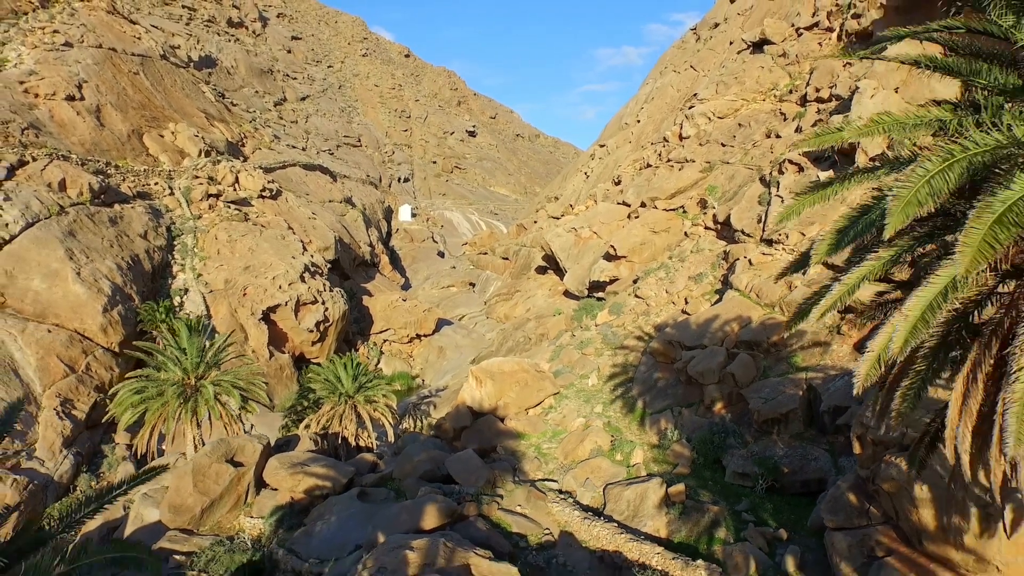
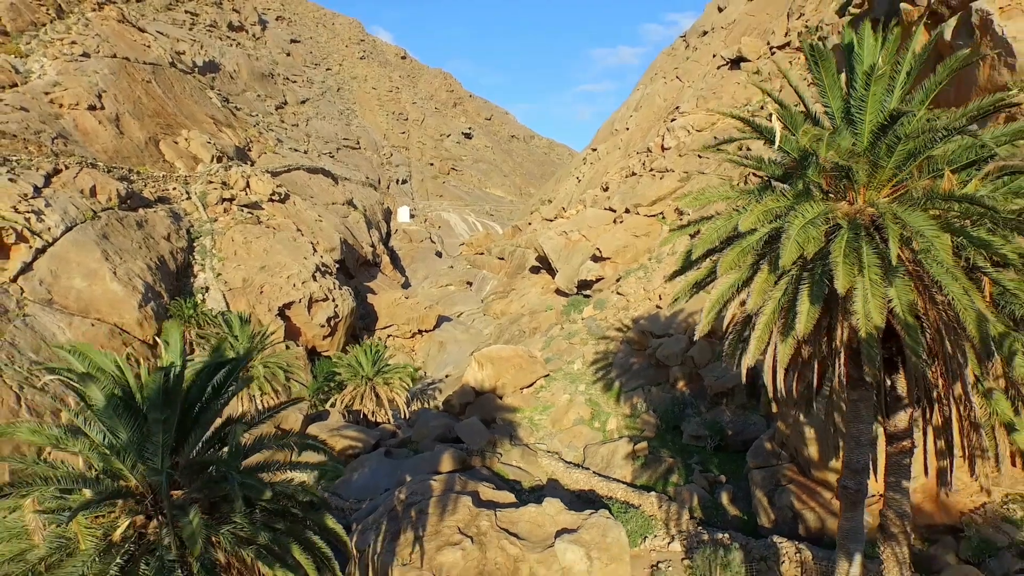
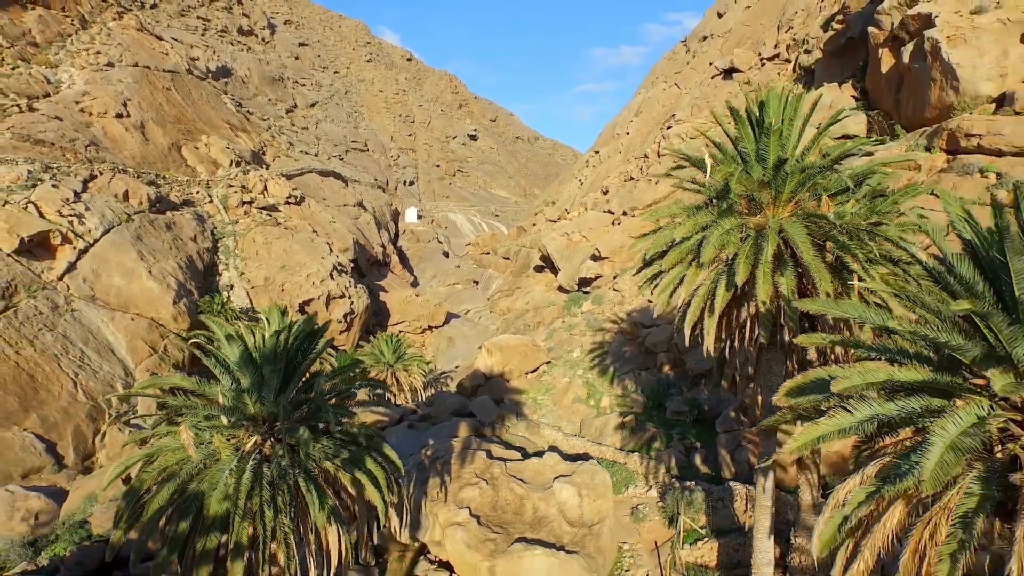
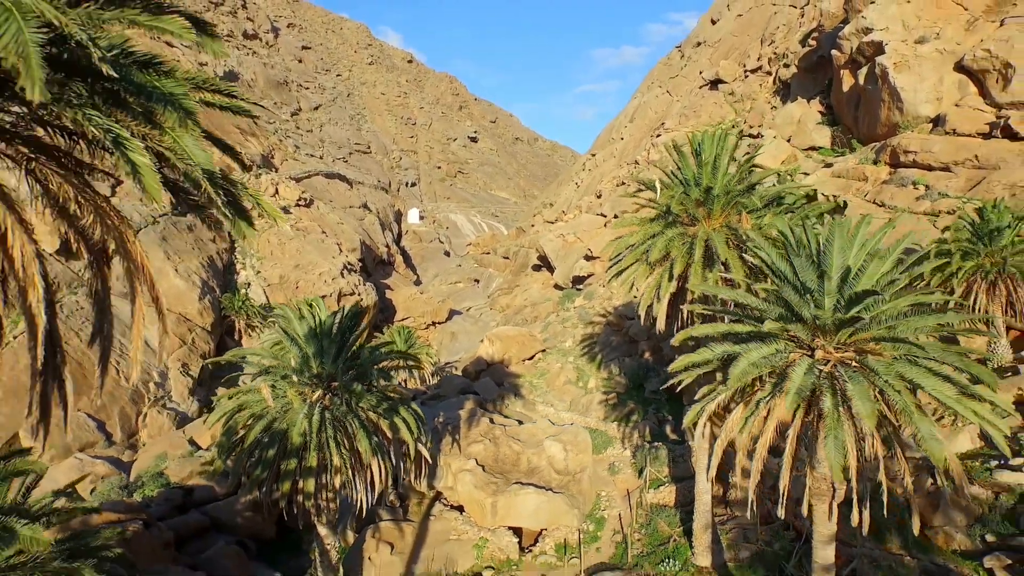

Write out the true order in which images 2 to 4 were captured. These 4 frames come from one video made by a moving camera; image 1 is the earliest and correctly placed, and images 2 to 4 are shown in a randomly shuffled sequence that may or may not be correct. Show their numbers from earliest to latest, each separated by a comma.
2, 3, 4
